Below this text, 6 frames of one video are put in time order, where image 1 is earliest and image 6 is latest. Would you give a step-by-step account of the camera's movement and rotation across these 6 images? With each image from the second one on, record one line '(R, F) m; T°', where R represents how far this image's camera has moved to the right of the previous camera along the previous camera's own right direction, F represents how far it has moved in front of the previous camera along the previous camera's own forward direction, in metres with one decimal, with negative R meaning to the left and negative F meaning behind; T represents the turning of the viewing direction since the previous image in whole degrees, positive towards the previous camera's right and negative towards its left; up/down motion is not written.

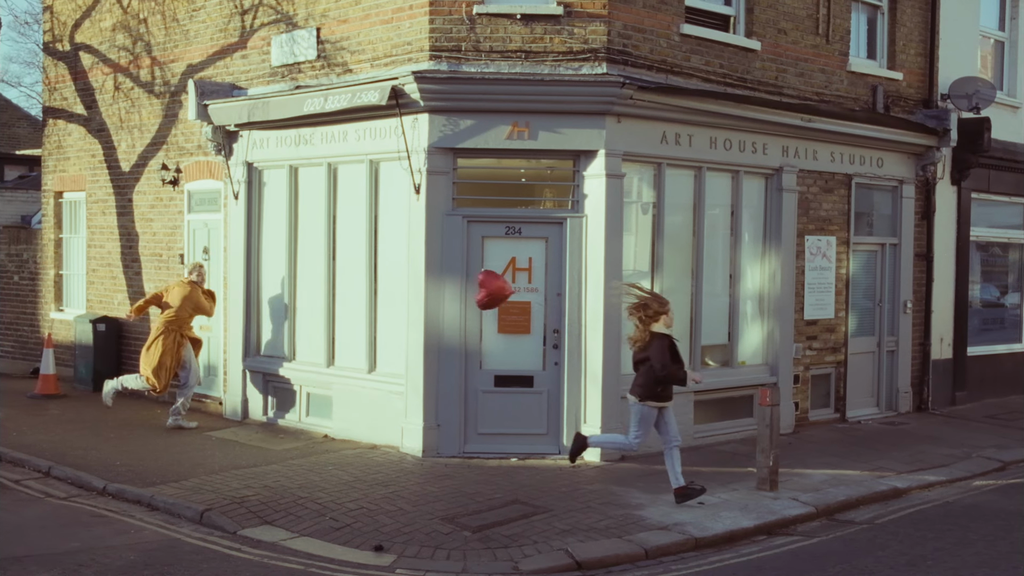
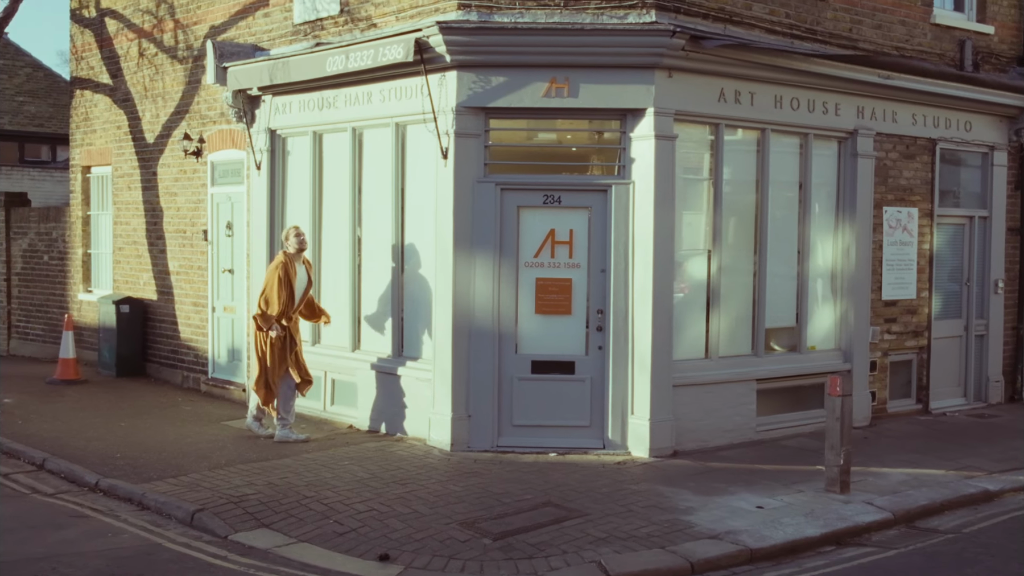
(+0.3, +1.0) m; -3°
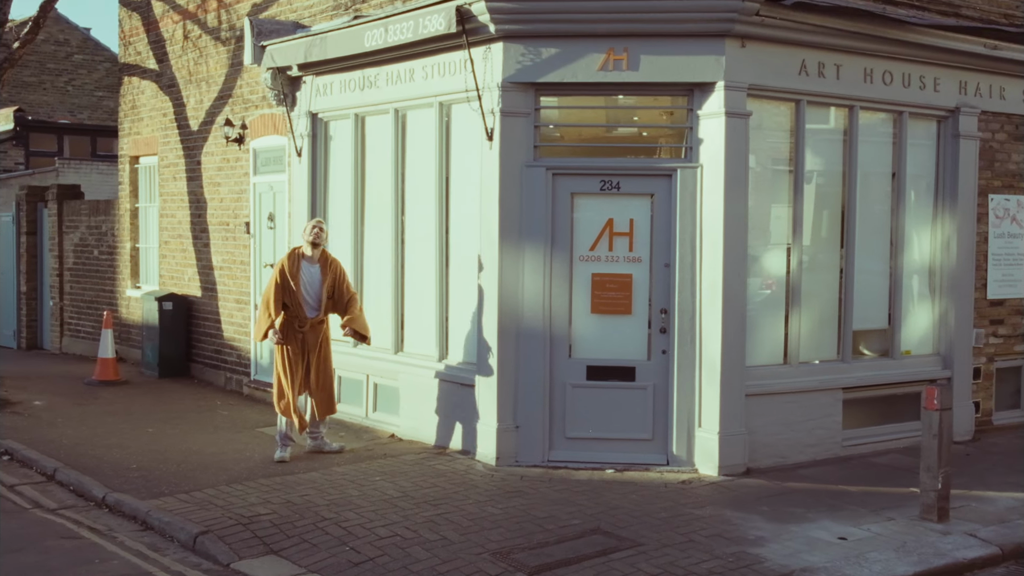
(+0.3, +0.9) m; -4°
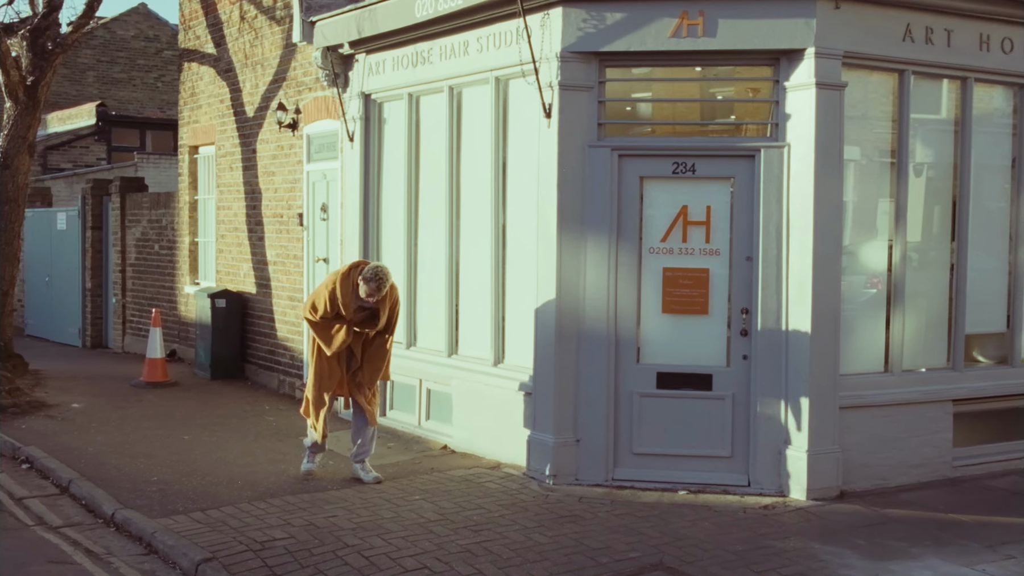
(+0.2, +0.9) m; -5°
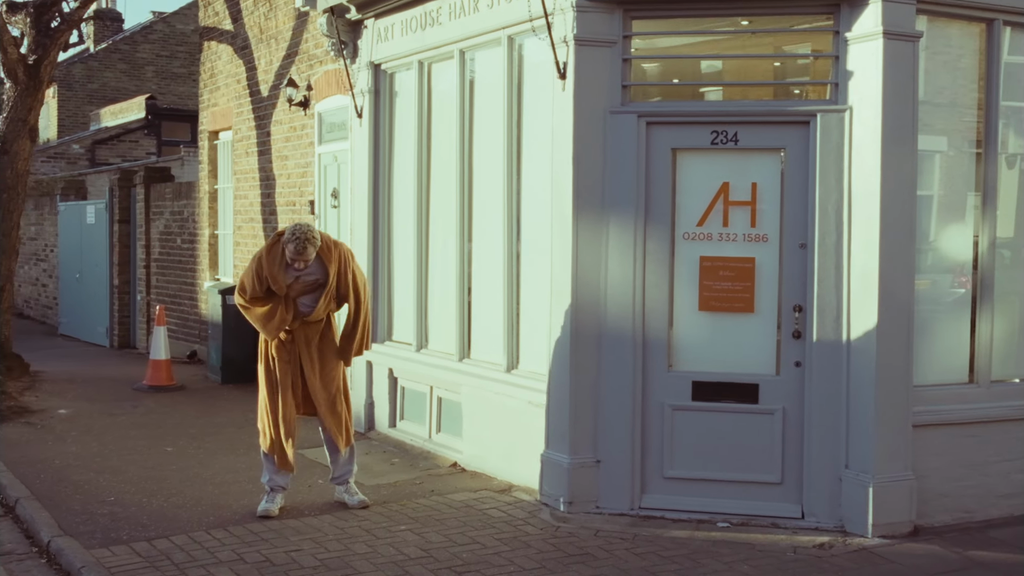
(+0.4, +1.1) m; -4°
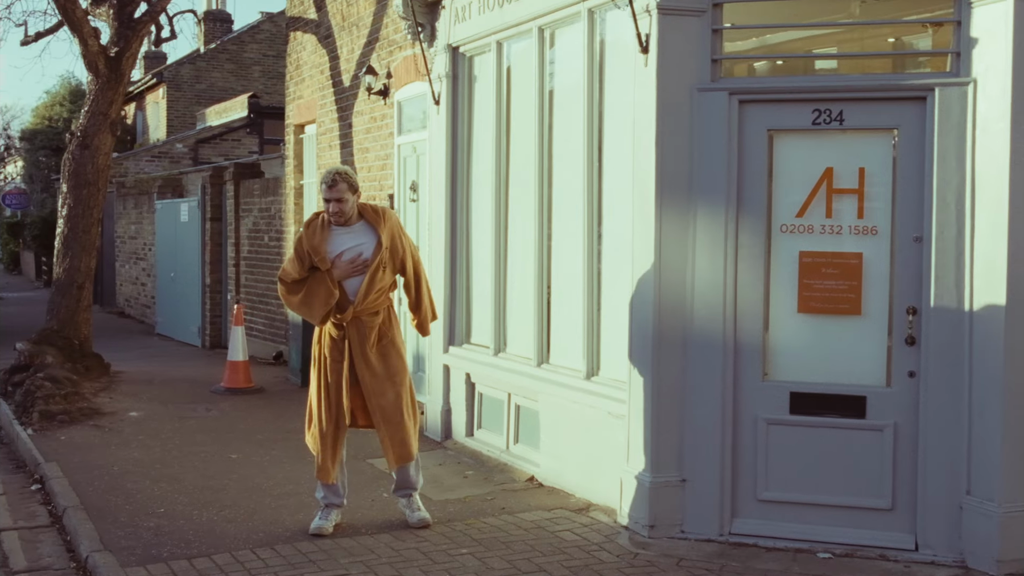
(+0.2, +0.6) m; -5°
